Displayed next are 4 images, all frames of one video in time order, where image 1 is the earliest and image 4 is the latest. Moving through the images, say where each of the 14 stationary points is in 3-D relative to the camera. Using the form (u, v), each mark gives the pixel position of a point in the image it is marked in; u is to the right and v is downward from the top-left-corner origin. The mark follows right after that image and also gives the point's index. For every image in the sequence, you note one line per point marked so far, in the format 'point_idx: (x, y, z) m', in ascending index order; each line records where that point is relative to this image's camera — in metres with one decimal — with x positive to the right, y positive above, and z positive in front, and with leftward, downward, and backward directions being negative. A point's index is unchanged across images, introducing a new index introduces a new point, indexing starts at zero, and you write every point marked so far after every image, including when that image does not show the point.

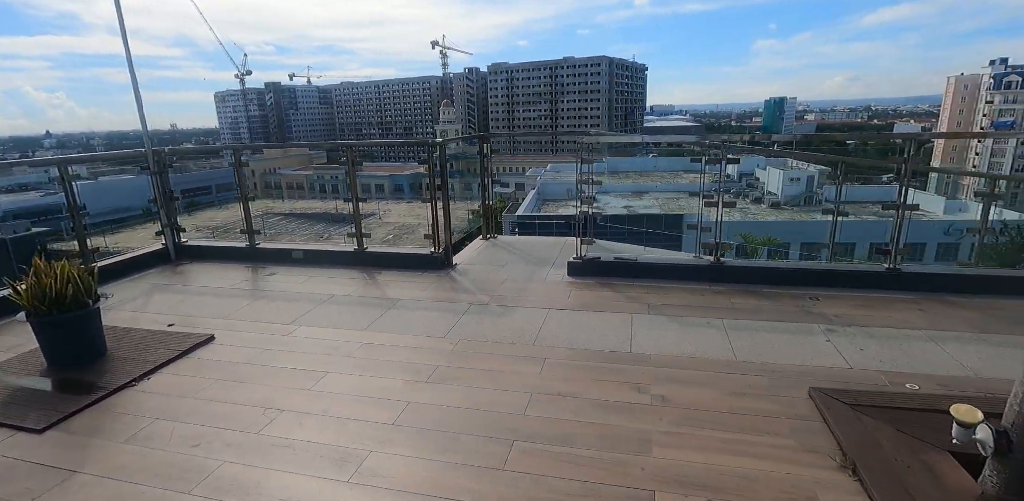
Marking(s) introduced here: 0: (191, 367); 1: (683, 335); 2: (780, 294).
0: (-1.6, -0.6, +2.5) m
1: (+0.9, -0.4, +2.6) m
2: (+1.7, -0.3, +3.1) m
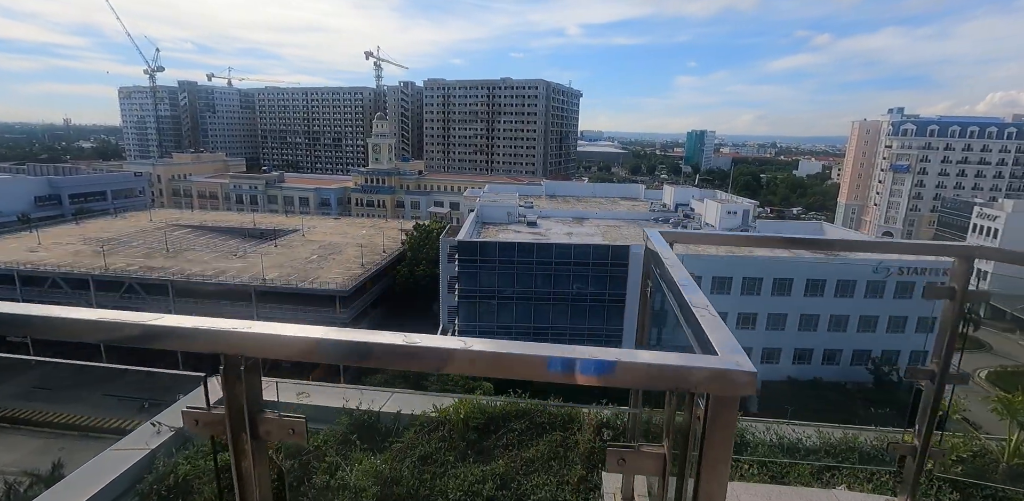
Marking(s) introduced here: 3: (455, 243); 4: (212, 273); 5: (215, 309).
0: (-0.7, -1.5, -0.6) m
1: (+1.8, -1.4, -0.1) m
2: (+2.5, -1.3, +0.5) m
3: (-2.0, +0.4, +17.7) m
4: (-11.5, -0.8, +19.4) m
5: (-10.8, -2.1, +18.3) m
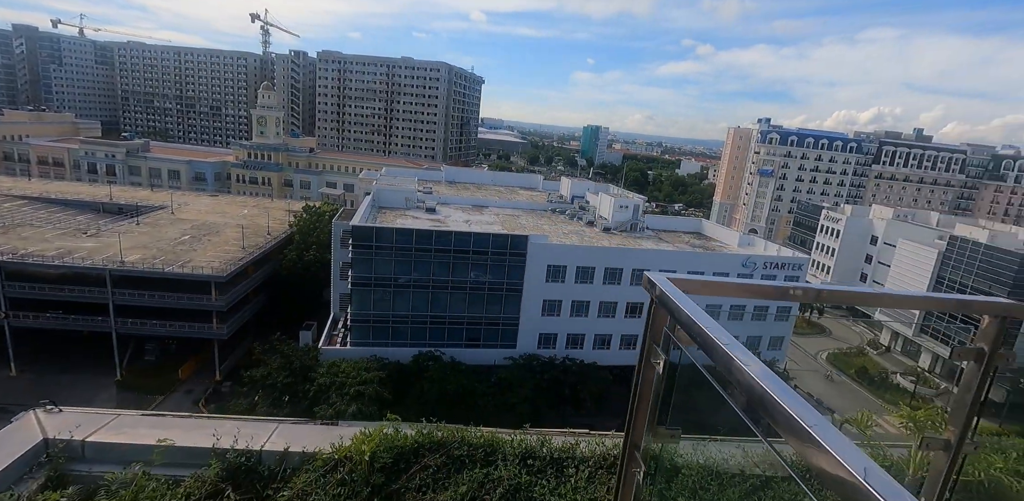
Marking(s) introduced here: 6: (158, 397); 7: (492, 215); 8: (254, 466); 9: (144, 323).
0: (-0.3, -1.6, -1.1) m
1: (+2.0, -1.6, -0.1) m
2: (+2.6, -1.5, +0.6) m
3: (-5.3, +0.7, +16.5) m
4: (-14.9, -0.1, +16.3) m
5: (-14.1, -1.5, +15.4) m
6: (-10.7, -4.4, +15.3) m
7: (-0.8, +1.4, +19.9) m
8: (-2.6, -2.3, +5.2) m
9: (-11.6, -2.3, +15.9) m
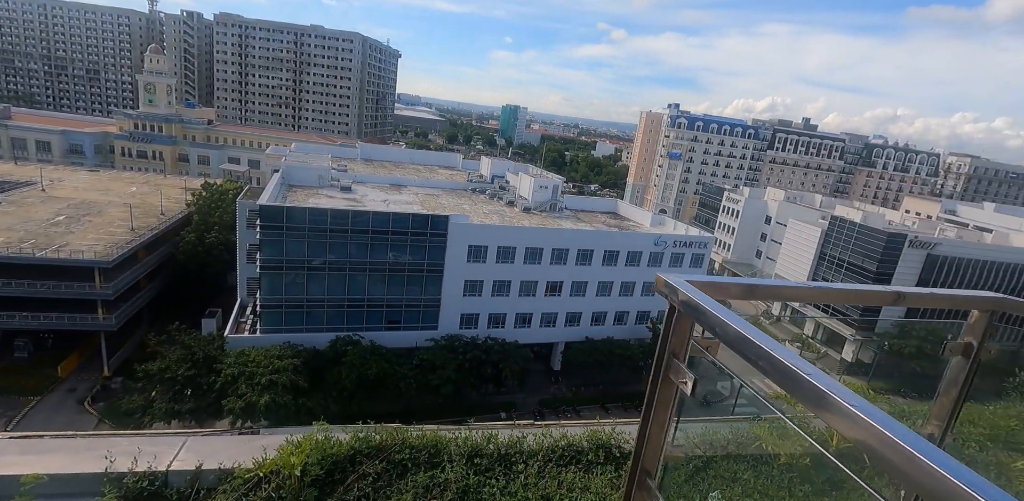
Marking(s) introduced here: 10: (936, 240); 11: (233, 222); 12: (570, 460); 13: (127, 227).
0: (-0.1, -1.7, -1.3) m
1: (+2.1, -1.6, +0.1) m
2: (+2.5, -1.5, +0.8) m
3: (-7.7, +1.3, +15.2) m
4: (-17.2, +0.3, +13.6) m
5: (-16.2, -1.1, +12.9) m
6: (-12.9, -4.0, +13.4) m
7: (-3.8, +2.1, +19.3) m
8: (-3.3, -2.2, +4.6) m
9: (-13.8, -1.8, +13.8) m
10: (+16.6, +0.4, +19.6) m
11: (-10.7, +1.1, +19.4) m
12: (+0.8, -2.8, +6.6) m
13: (-13.3, +0.8, +17.3) m
